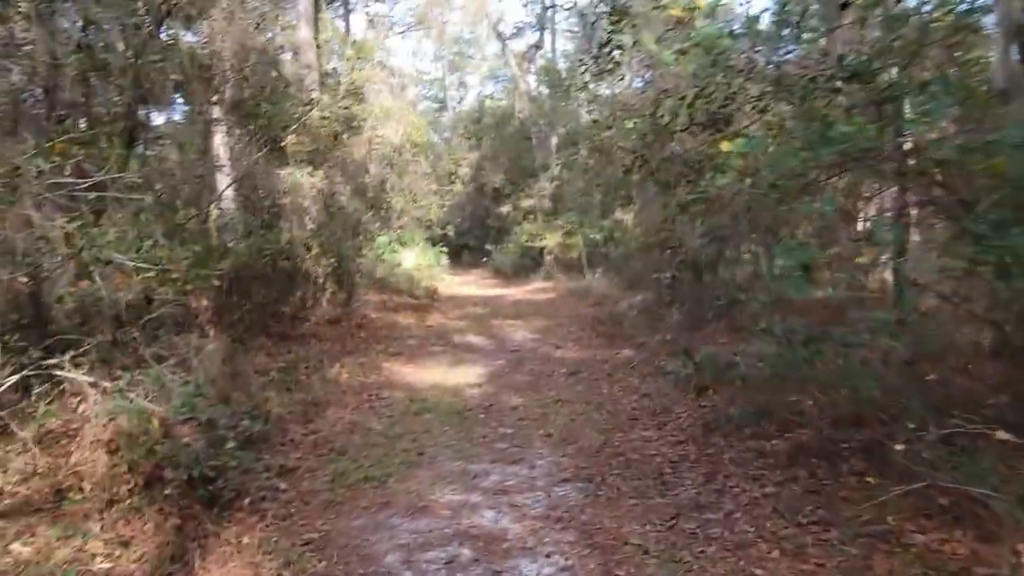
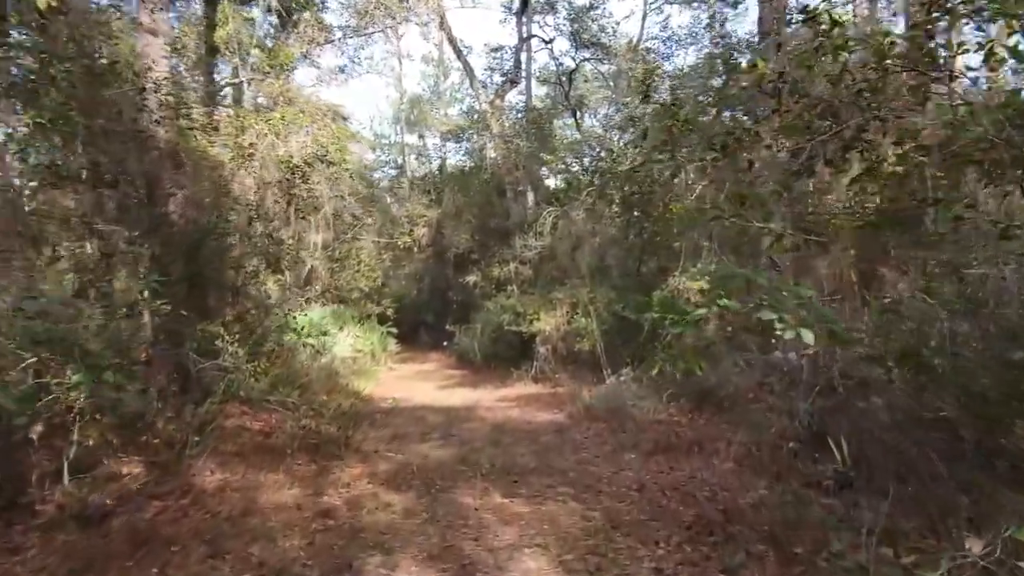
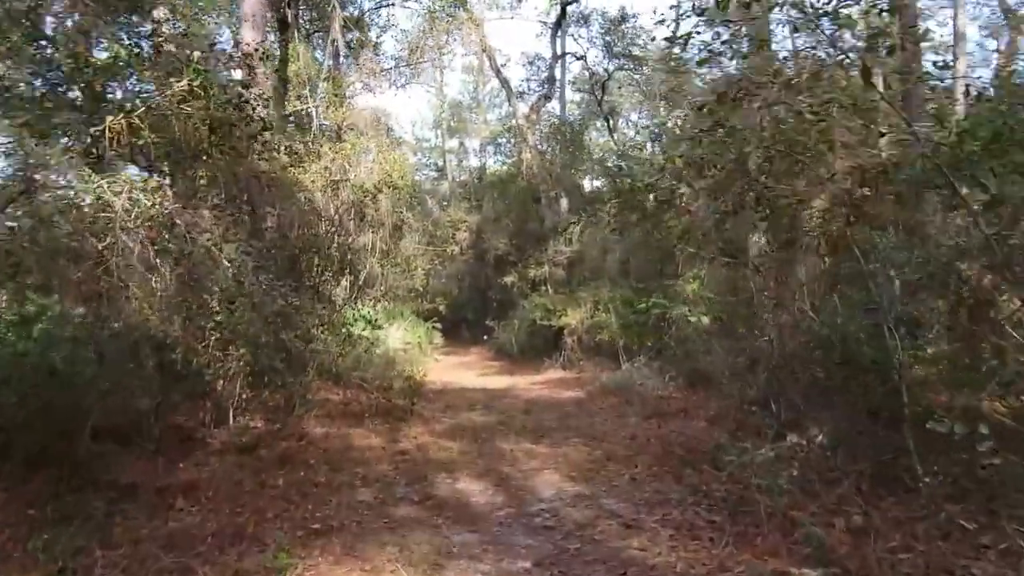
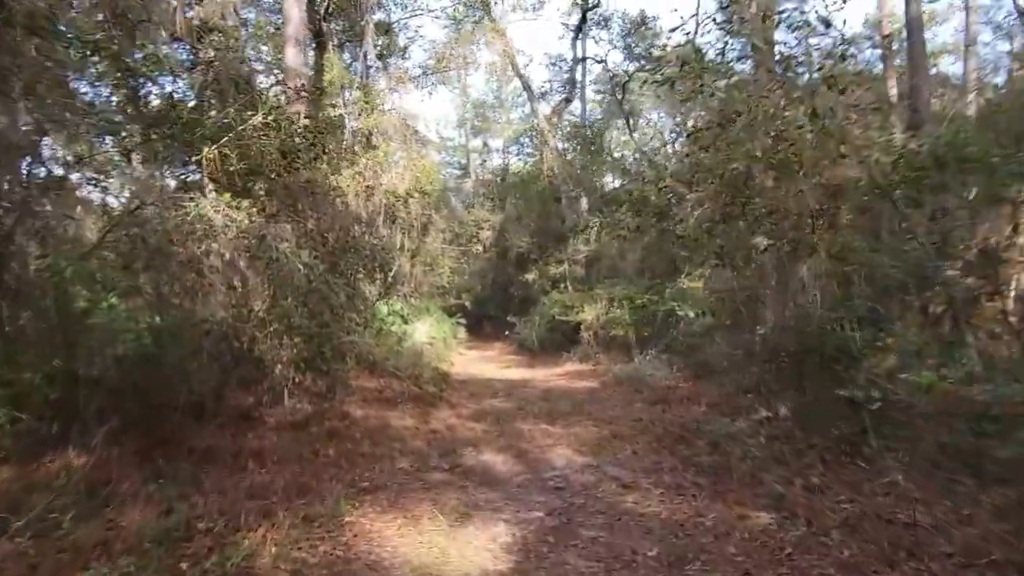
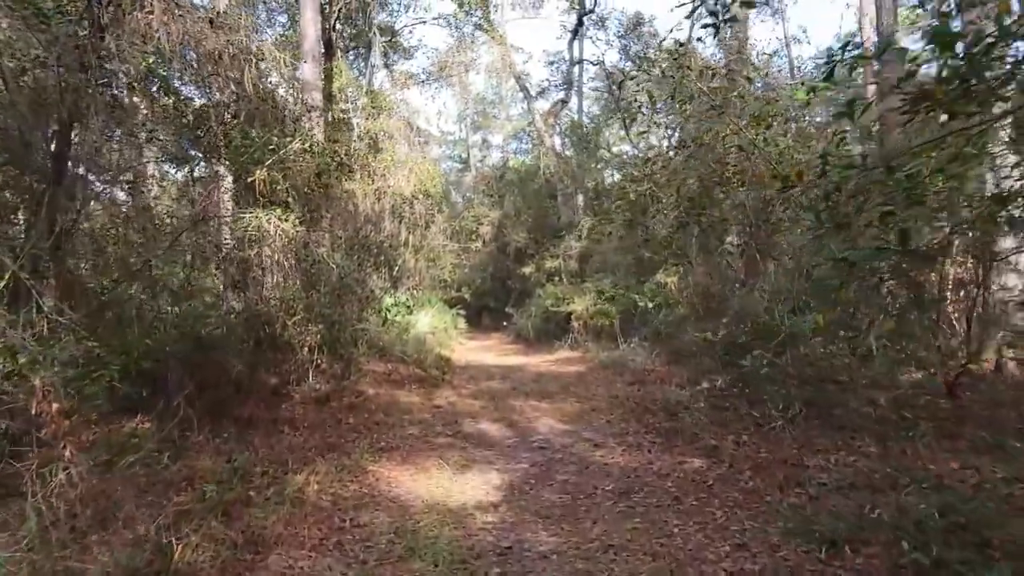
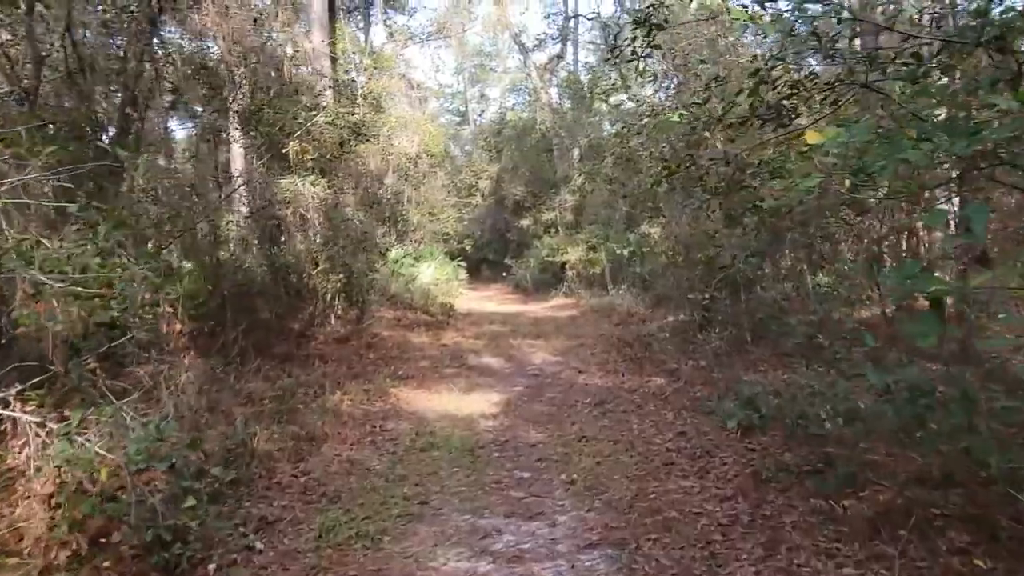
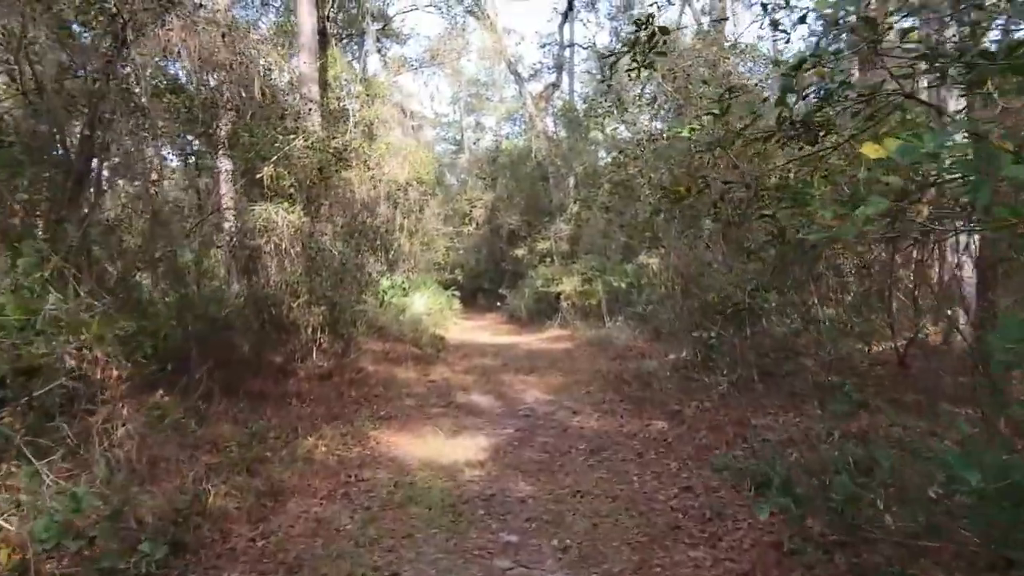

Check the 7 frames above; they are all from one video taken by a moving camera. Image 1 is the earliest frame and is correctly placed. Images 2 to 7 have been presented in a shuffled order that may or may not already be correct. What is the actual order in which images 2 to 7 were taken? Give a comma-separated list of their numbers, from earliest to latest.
6, 7, 5, 4, 3, 2
